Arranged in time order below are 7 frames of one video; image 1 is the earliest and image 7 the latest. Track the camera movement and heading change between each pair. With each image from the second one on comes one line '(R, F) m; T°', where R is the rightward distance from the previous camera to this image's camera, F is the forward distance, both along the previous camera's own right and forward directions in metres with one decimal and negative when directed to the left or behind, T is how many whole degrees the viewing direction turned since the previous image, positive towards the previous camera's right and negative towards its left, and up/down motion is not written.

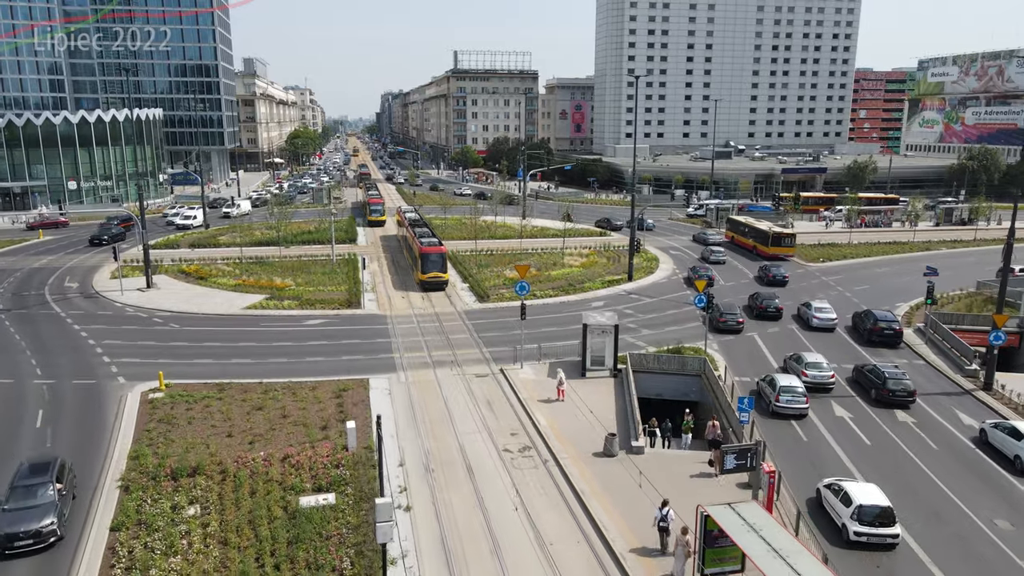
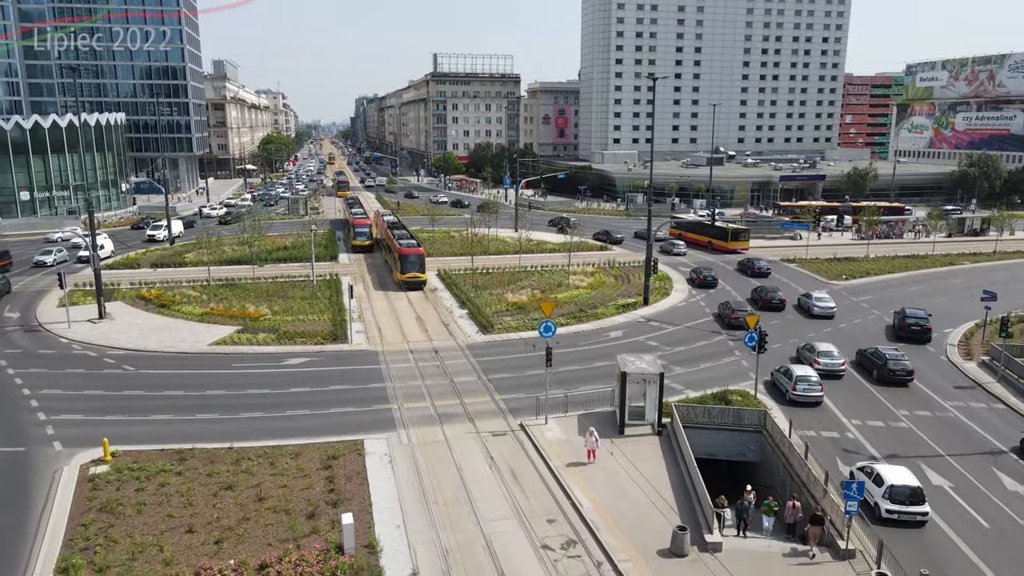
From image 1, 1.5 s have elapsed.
(-1.6, +4.9) m; +2°
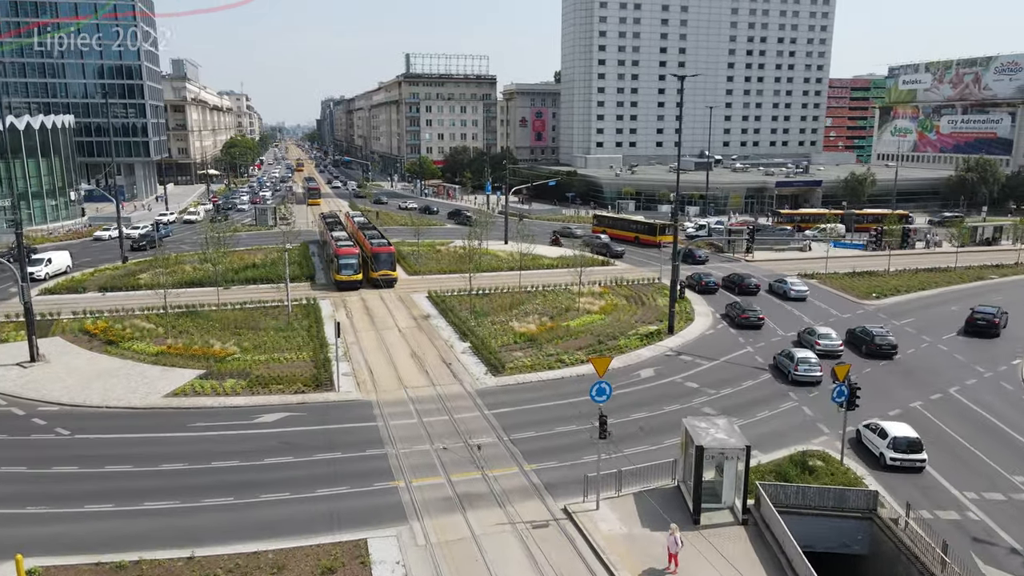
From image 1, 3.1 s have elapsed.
(-2.0, +5.4) m; +3°
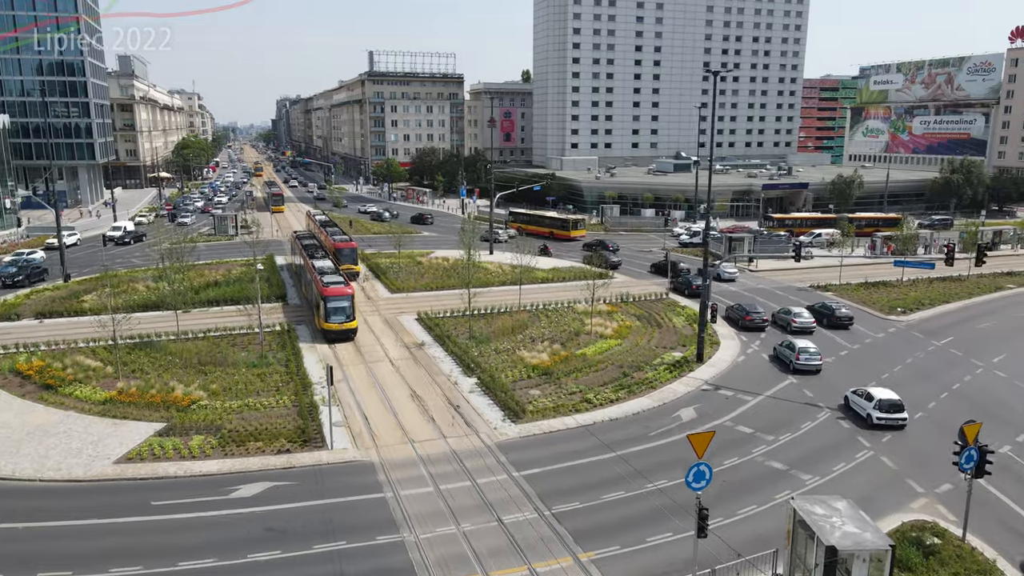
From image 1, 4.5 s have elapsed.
(-2.2, +4.7) m; +3°
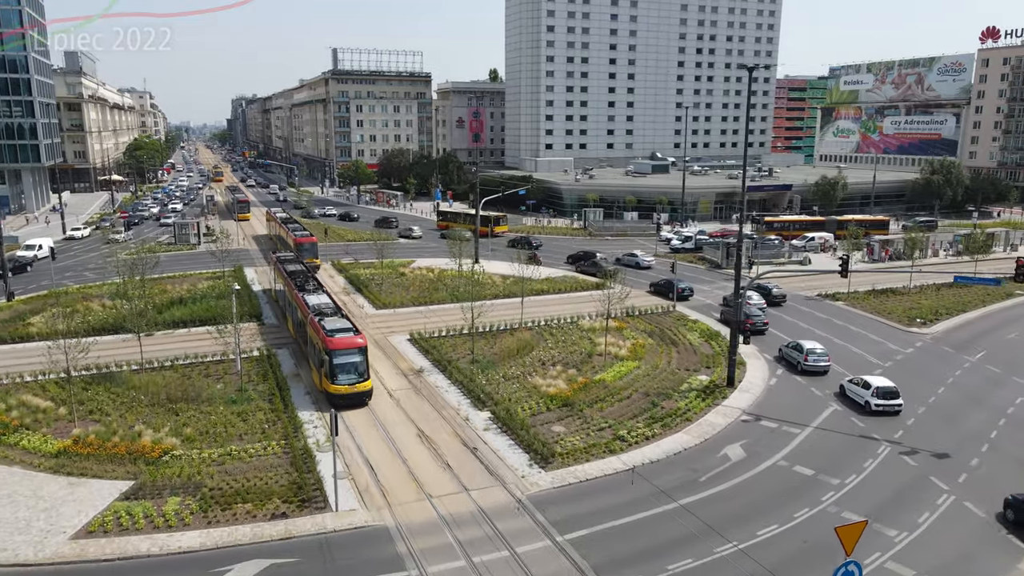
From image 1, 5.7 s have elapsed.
(-2.1, +3.5) m; +3°
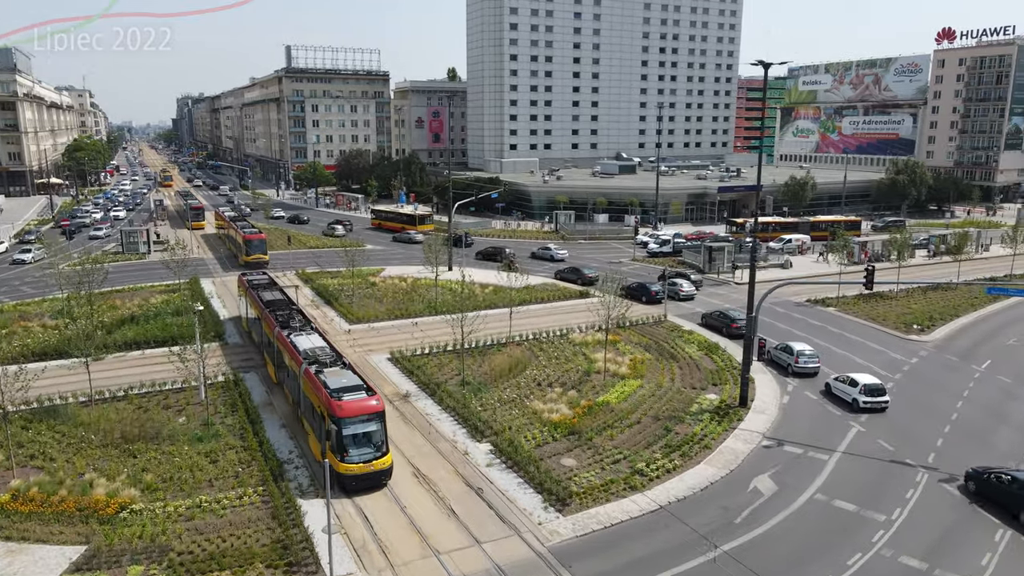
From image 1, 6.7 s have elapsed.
(-1.5, +2.6) m; +4°
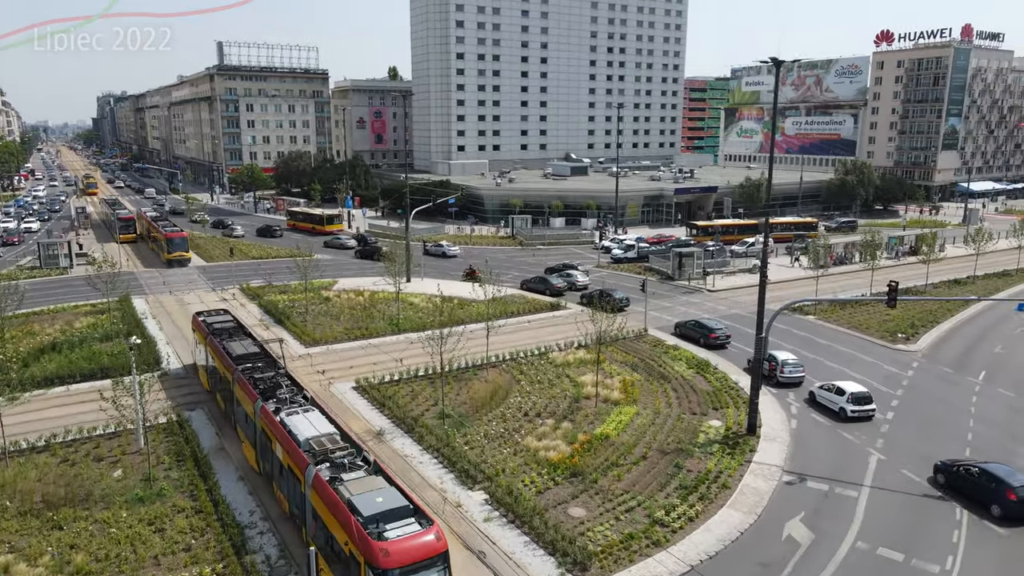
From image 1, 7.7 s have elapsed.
(-1.6, +3.0) m; +5°
